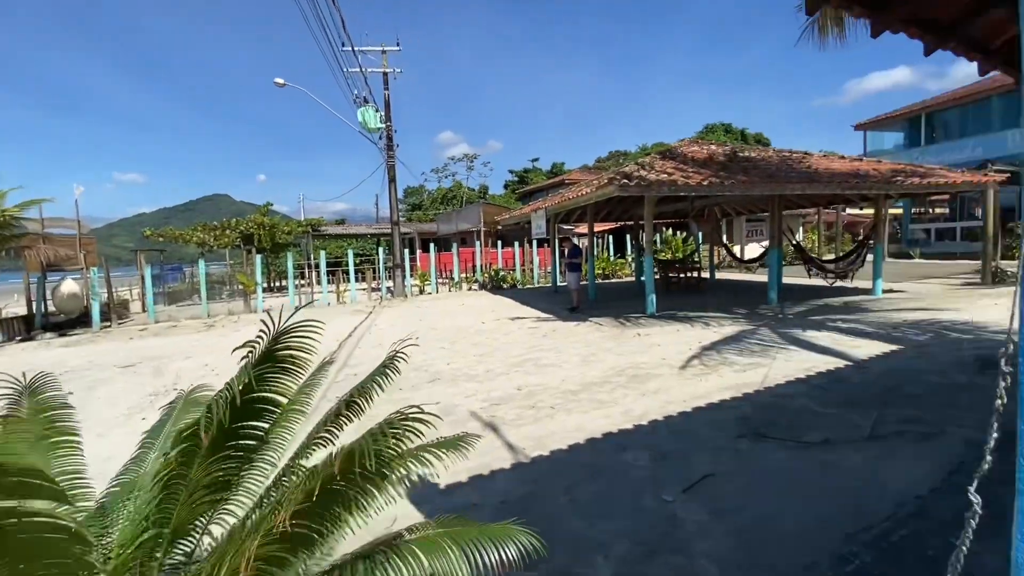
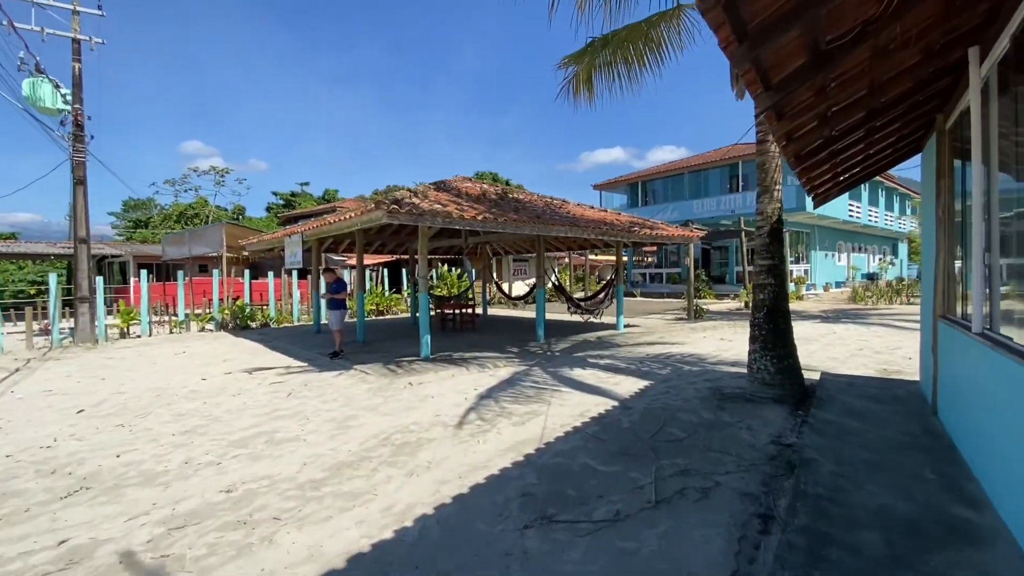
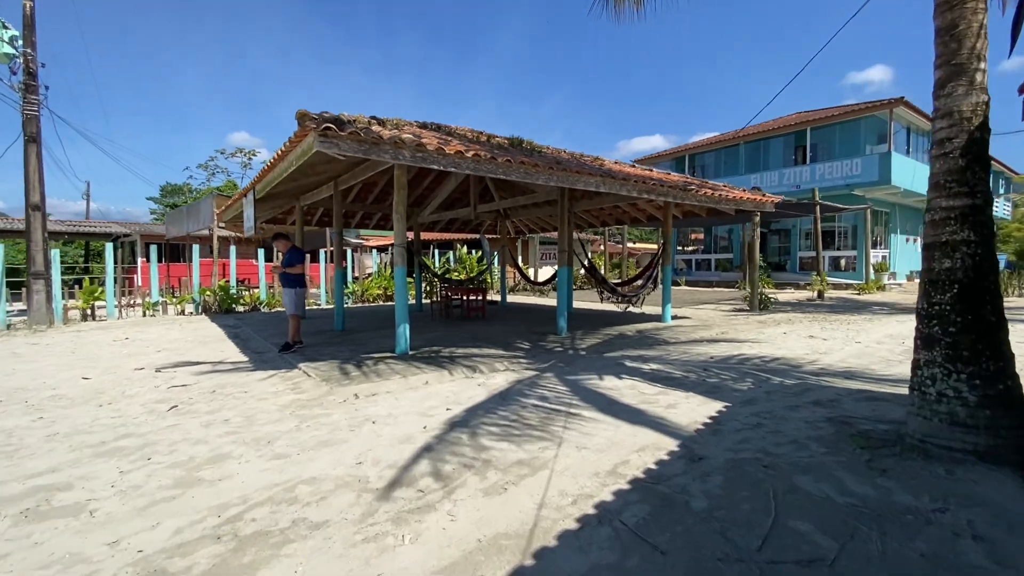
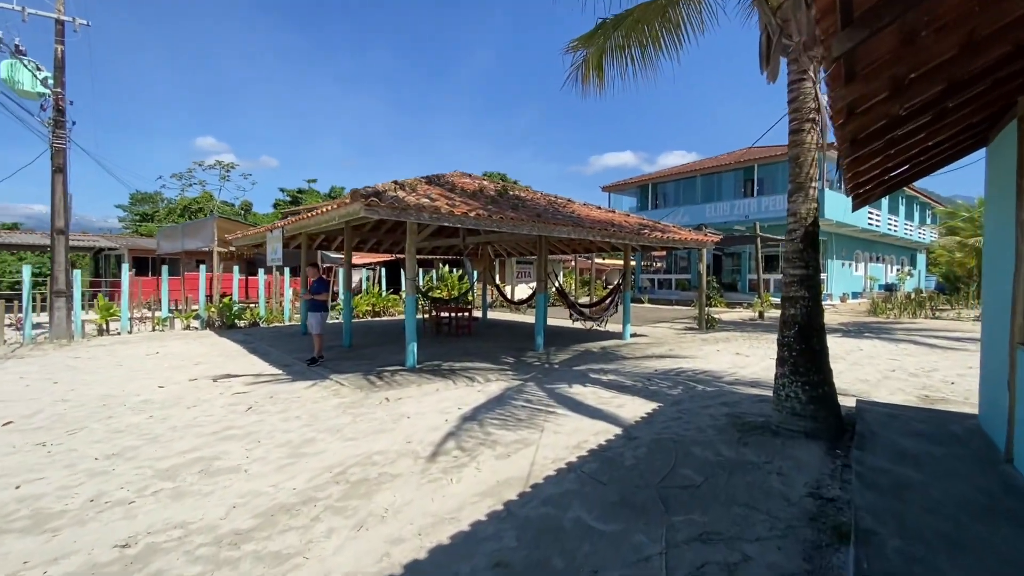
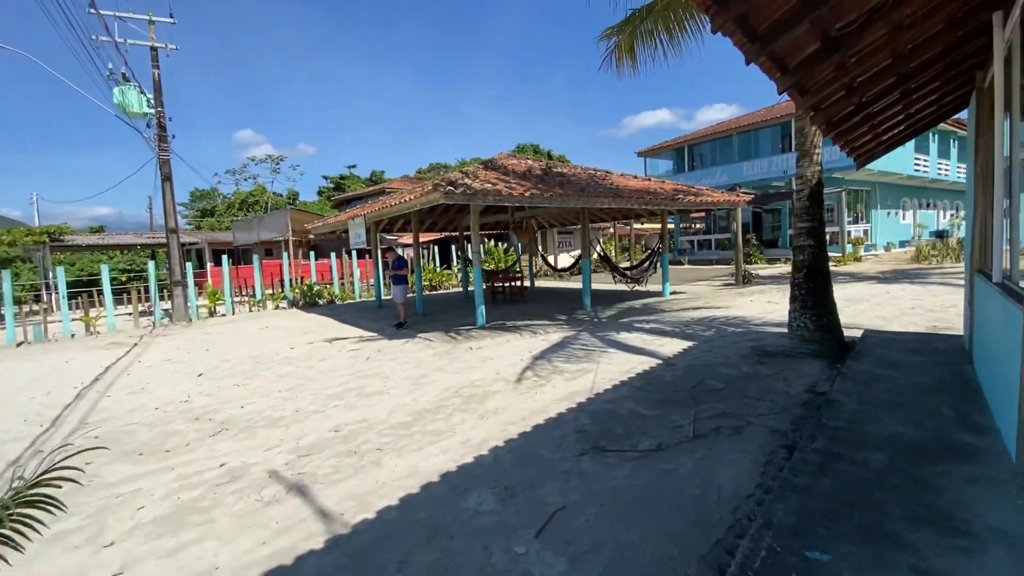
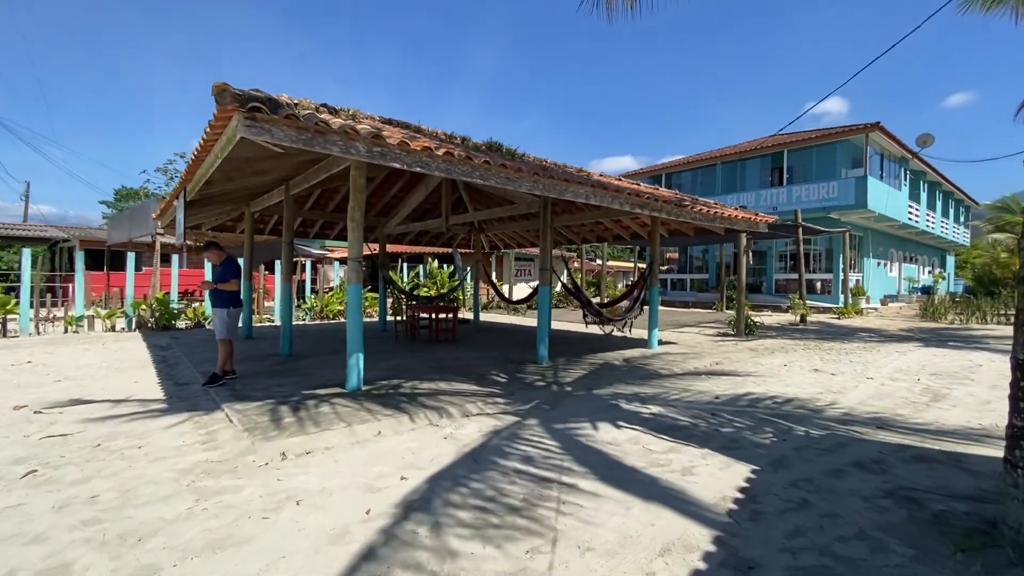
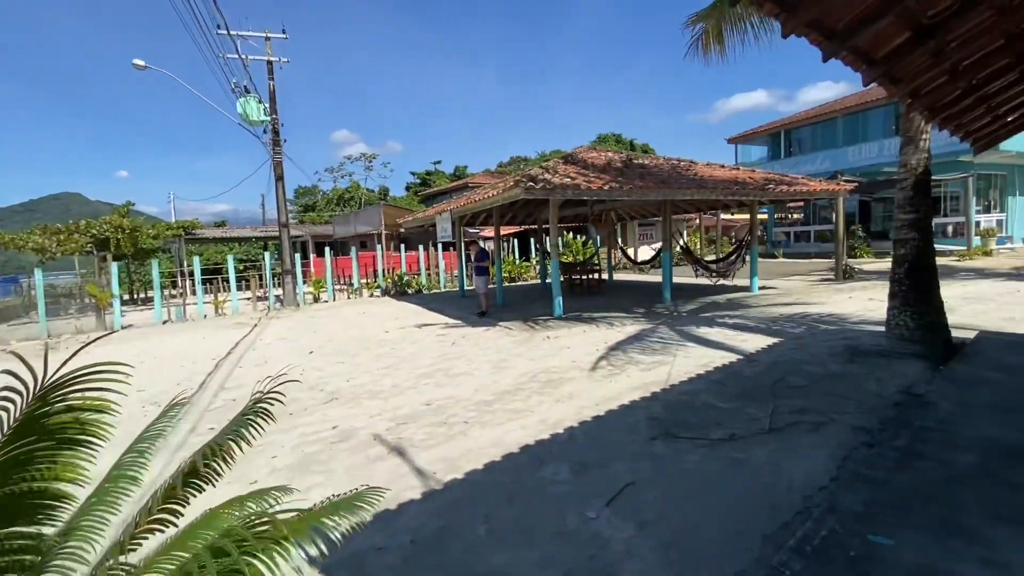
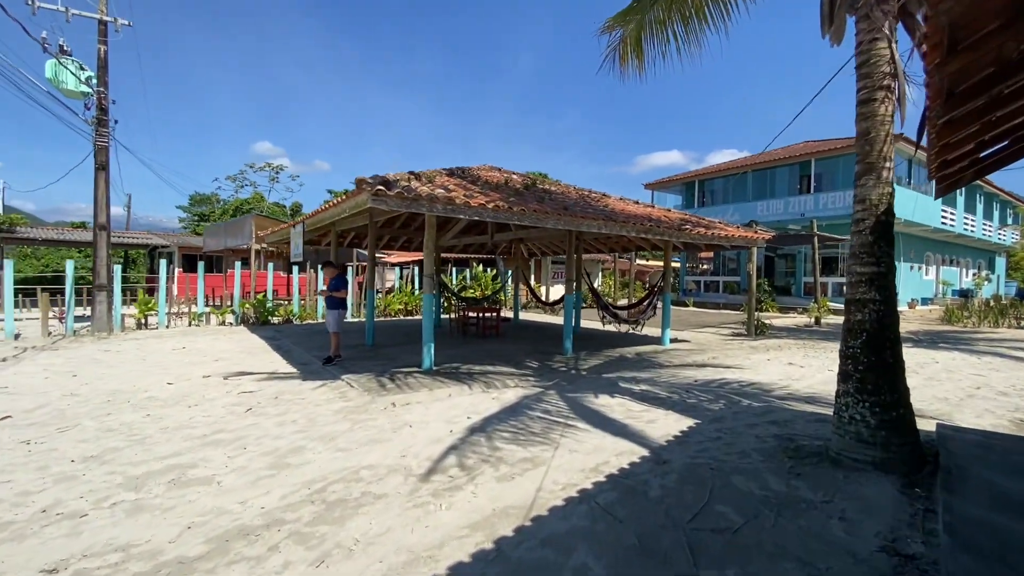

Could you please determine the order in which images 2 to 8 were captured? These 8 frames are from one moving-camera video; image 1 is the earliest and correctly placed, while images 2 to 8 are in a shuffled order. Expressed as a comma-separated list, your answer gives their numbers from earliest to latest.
7, 5, 2, 4, 8, 3, 6
